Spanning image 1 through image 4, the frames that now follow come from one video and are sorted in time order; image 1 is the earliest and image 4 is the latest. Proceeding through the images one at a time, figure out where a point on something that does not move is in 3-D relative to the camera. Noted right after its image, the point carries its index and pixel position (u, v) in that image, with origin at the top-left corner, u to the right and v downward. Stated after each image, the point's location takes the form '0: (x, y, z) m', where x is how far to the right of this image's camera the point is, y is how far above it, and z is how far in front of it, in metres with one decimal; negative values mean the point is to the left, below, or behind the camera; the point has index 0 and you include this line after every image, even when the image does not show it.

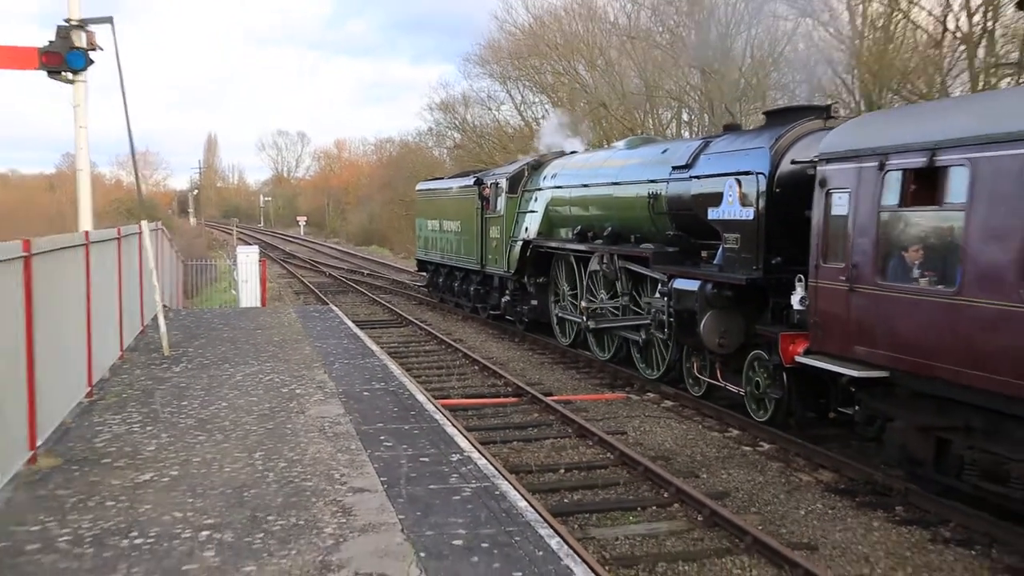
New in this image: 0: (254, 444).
0: (-2.2, -1.3, +7.8) m
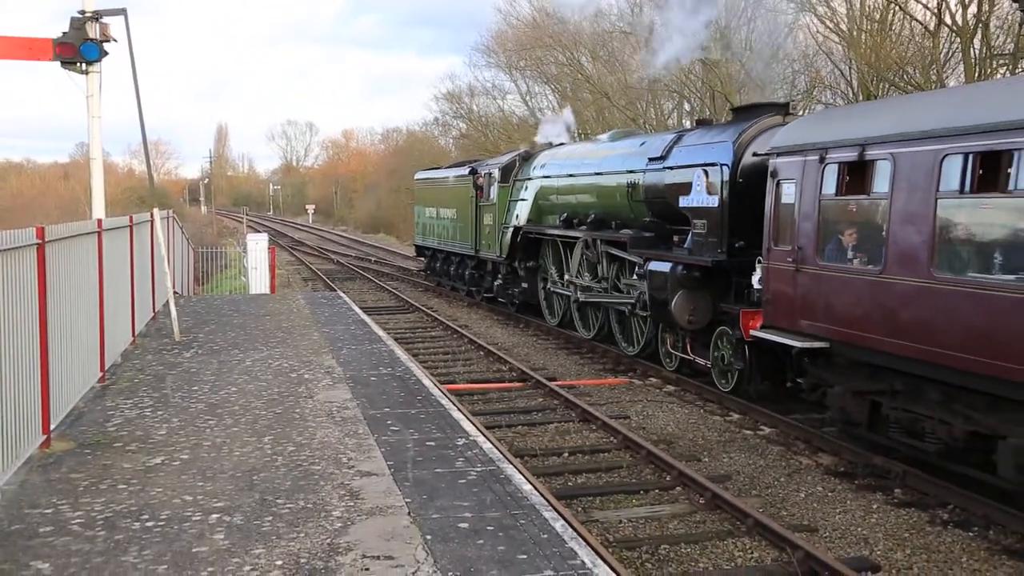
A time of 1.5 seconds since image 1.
0: (-2.1, -1.2, +7.9) m
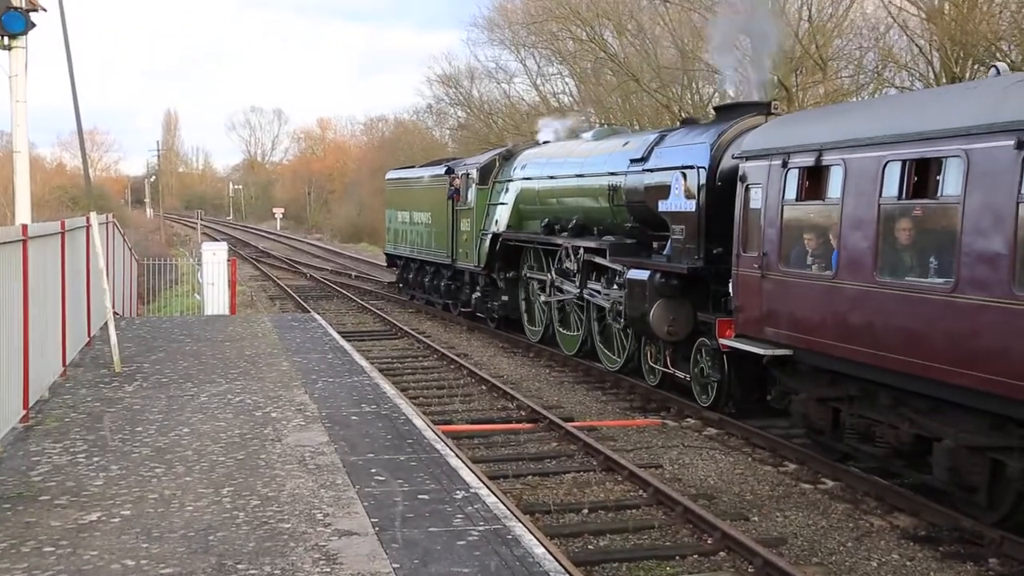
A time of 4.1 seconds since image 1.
0: (-2.1, -1.3, +6.6) m
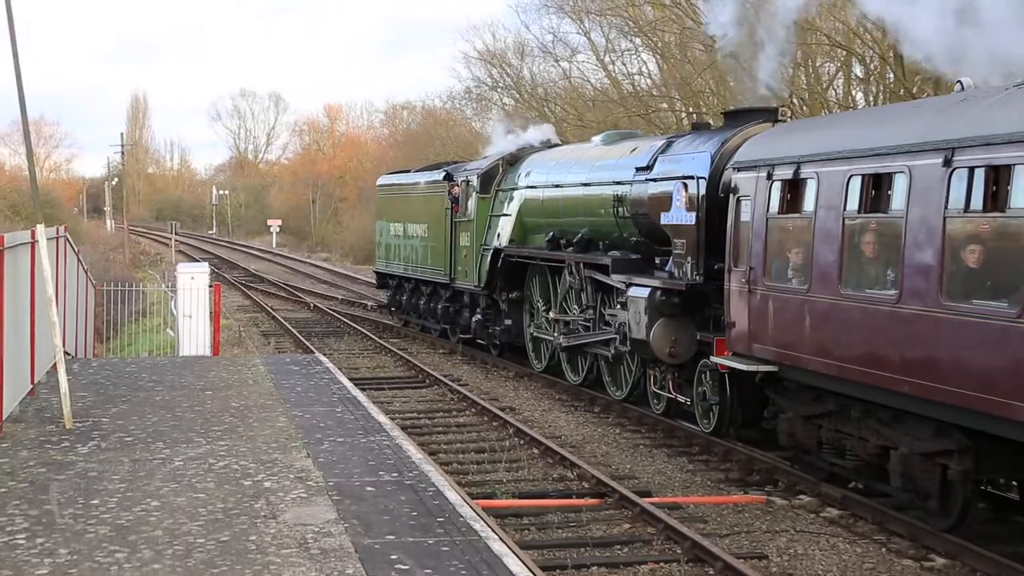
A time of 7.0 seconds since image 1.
0: (-1.7, -1.5, +5.2) m
